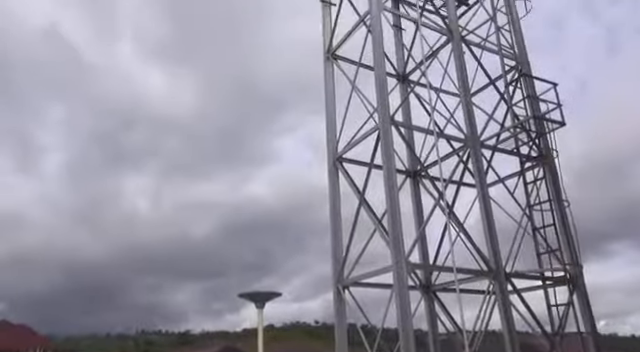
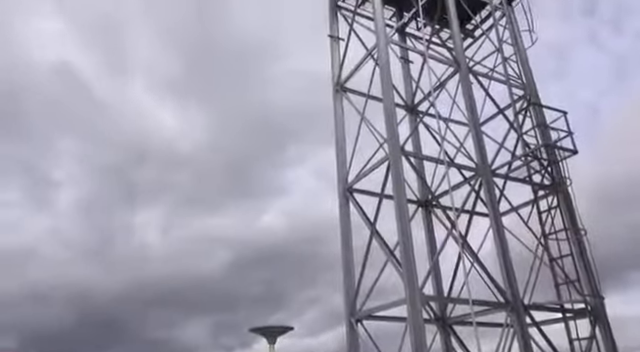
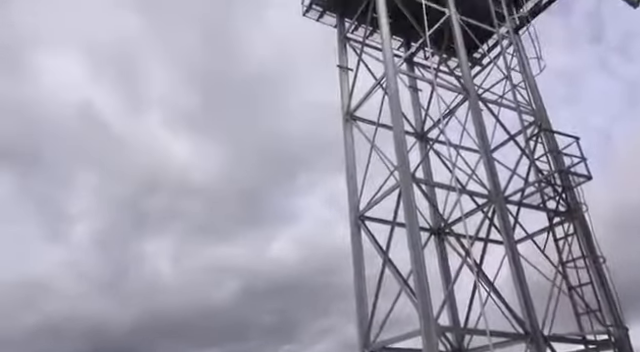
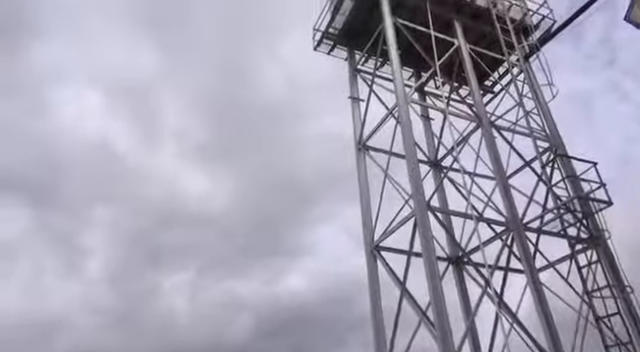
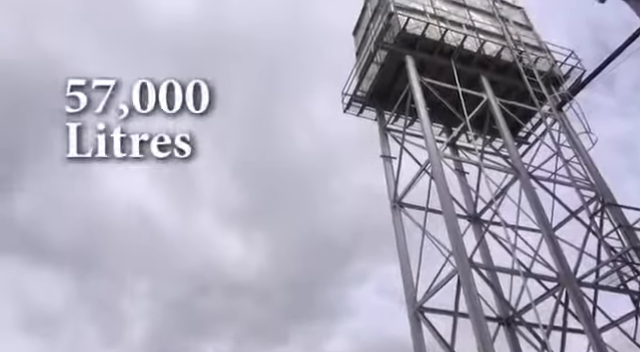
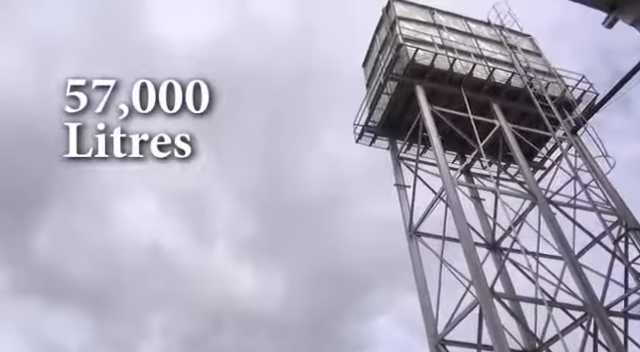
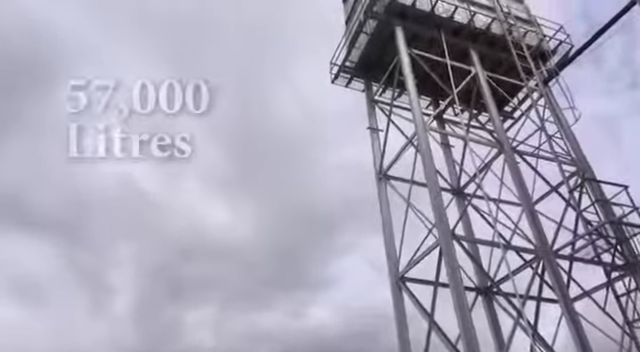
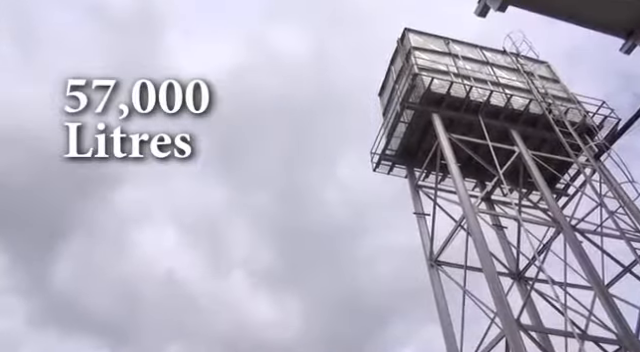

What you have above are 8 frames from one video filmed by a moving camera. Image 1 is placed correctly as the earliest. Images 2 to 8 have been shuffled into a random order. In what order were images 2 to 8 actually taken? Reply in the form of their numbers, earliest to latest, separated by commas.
2, 3, 4, 7, 5, 6, 8
